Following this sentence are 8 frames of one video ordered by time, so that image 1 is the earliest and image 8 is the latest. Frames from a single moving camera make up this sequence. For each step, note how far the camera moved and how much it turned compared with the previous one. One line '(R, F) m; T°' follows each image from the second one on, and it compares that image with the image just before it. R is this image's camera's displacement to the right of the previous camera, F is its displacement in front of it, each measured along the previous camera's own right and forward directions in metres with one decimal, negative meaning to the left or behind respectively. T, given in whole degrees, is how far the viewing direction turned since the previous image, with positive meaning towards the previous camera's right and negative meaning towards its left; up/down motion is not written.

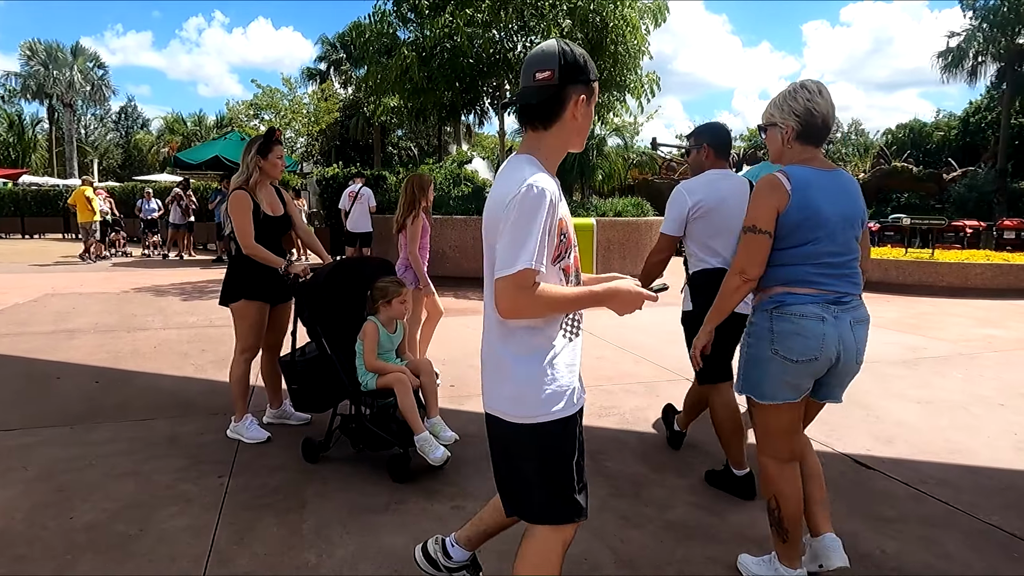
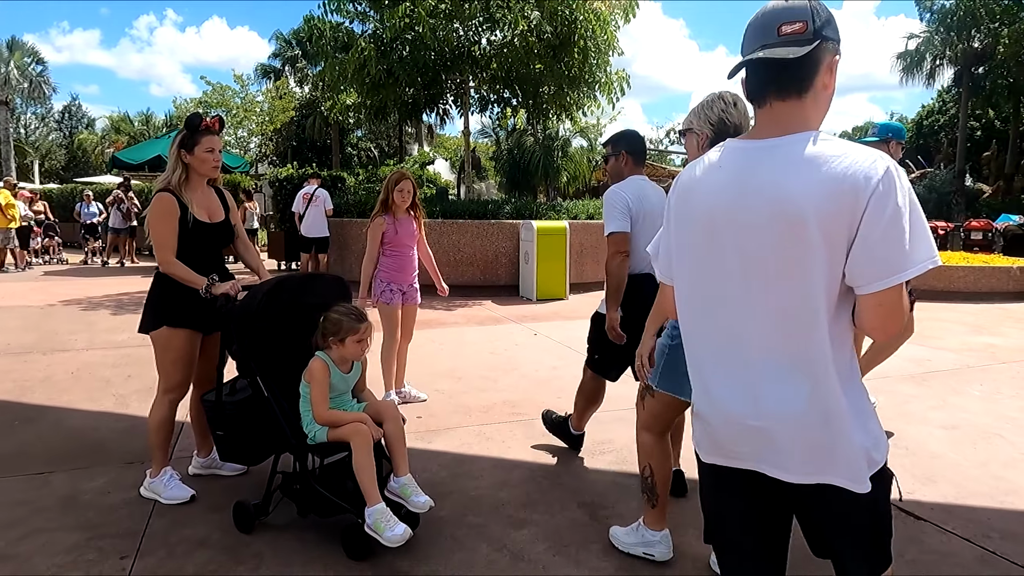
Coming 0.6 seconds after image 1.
(-0.1, +0.6) m; +3°
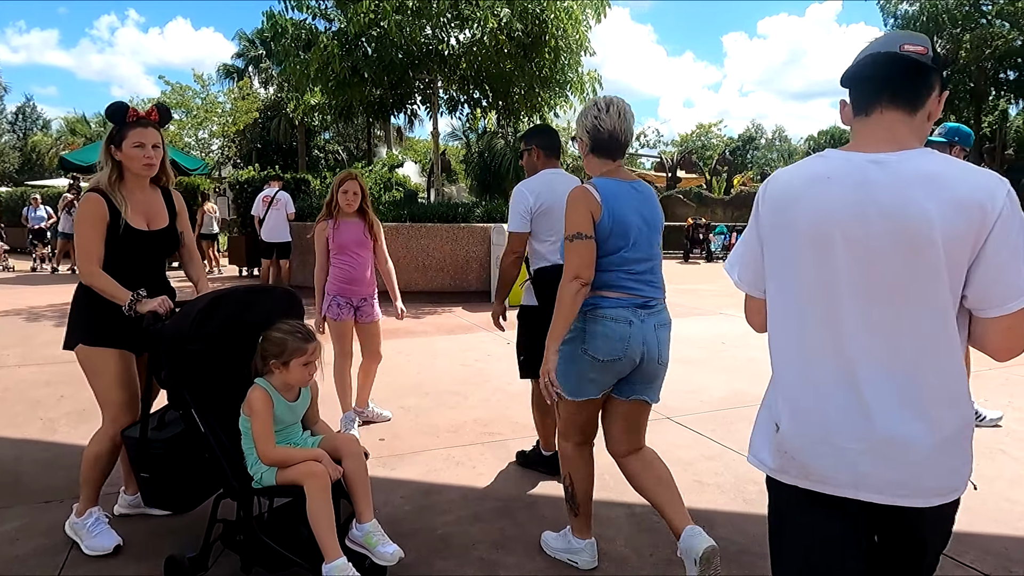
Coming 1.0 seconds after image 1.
(0.0, +0.3) m; +2°
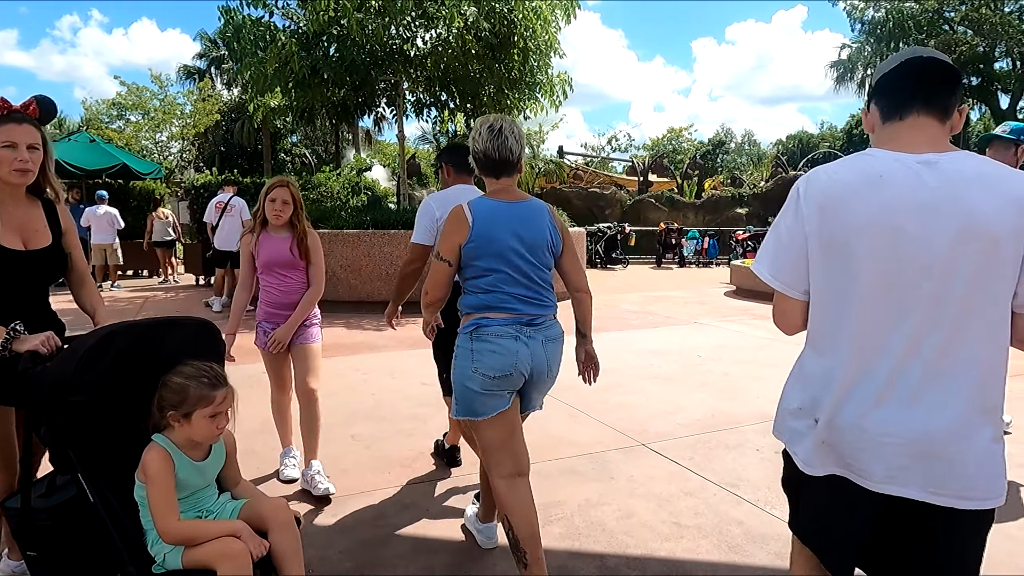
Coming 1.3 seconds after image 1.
(+0.1, +0.4) m; +2°
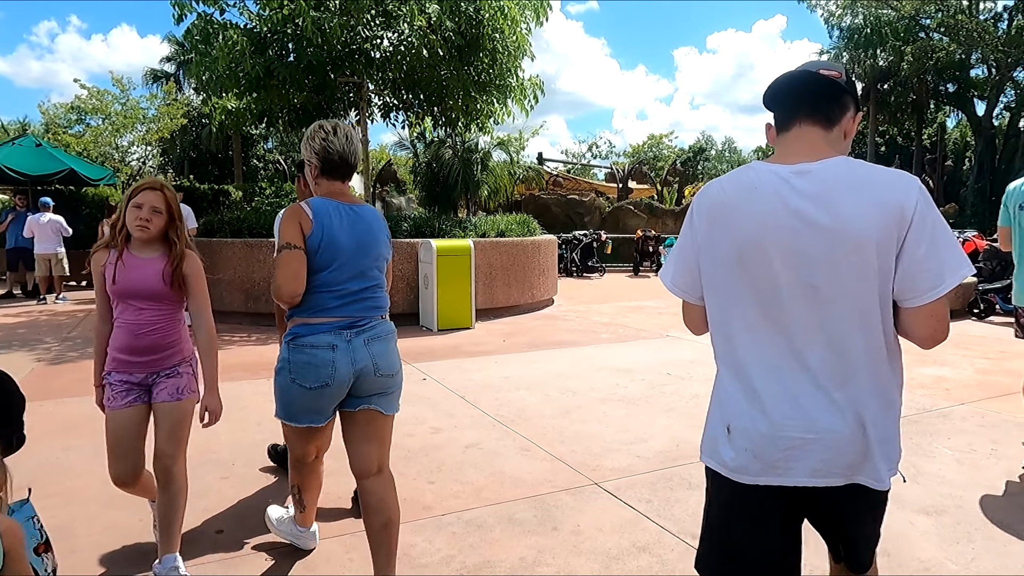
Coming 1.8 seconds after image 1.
(+0.3, +0.5) m; +1°
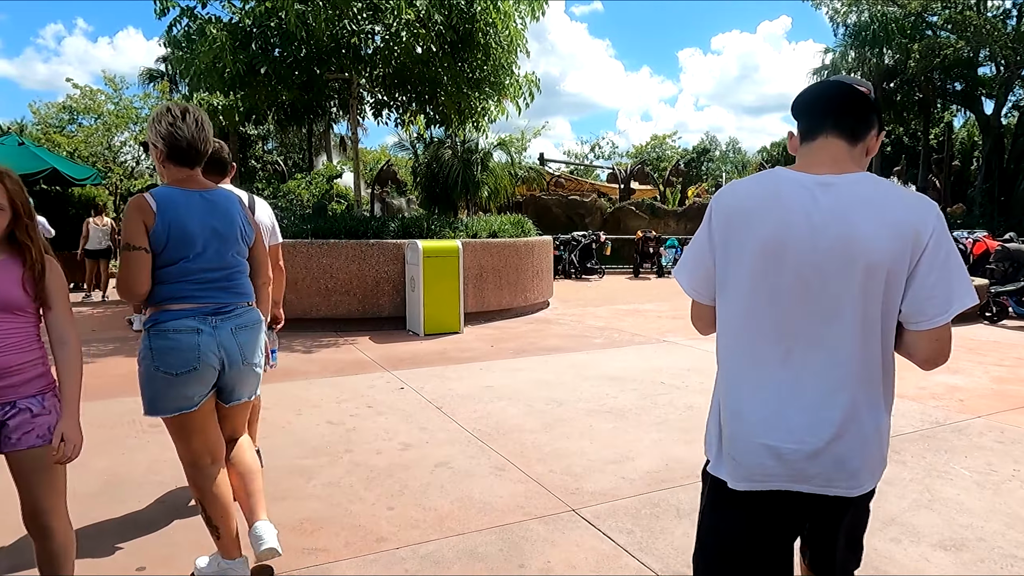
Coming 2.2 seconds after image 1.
(+0.2, +0.4) m; 0°
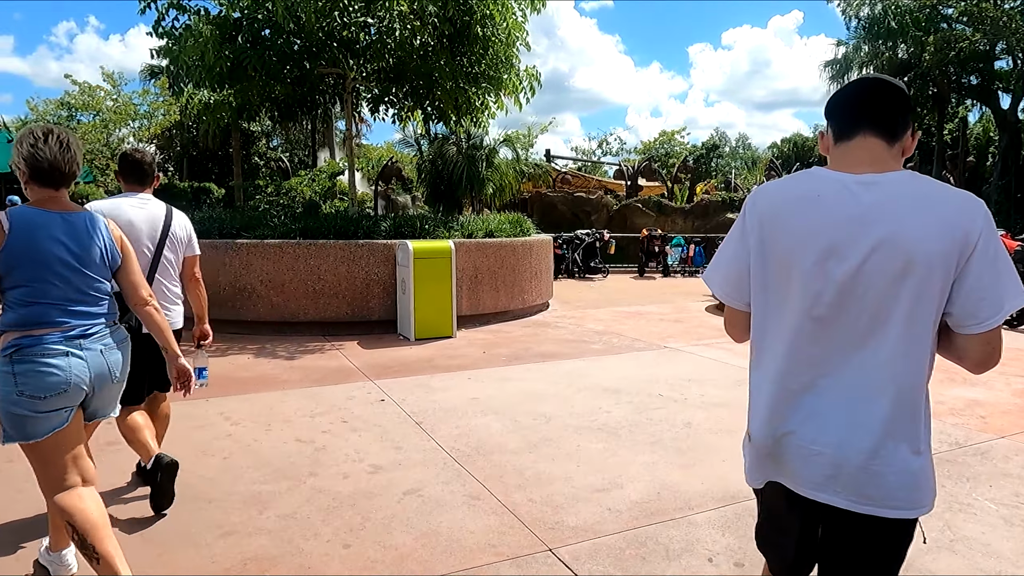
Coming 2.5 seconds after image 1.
(+0.2, +0.3) m; -1°
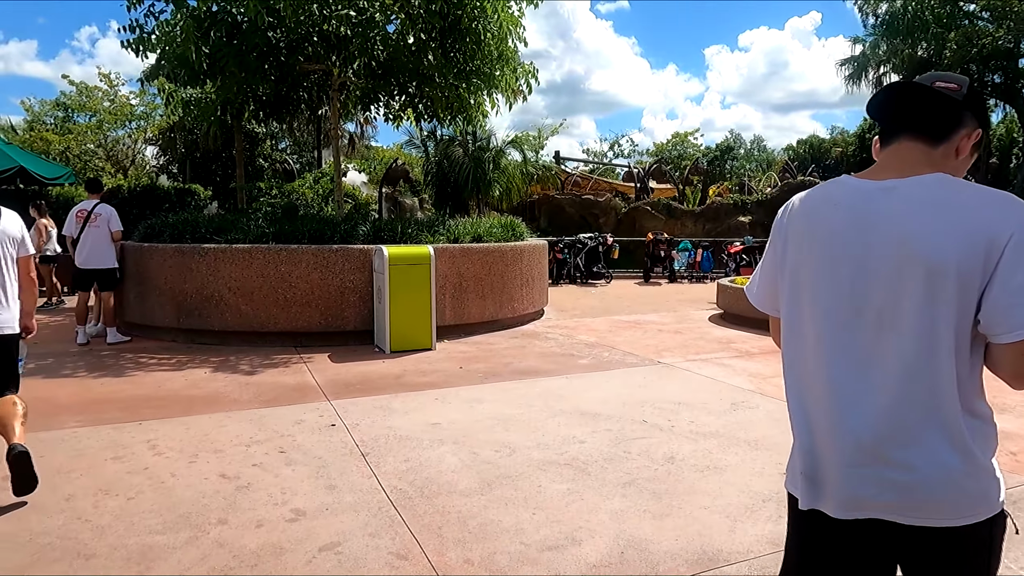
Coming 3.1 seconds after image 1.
(+0.3, +0.5) m; -1°
